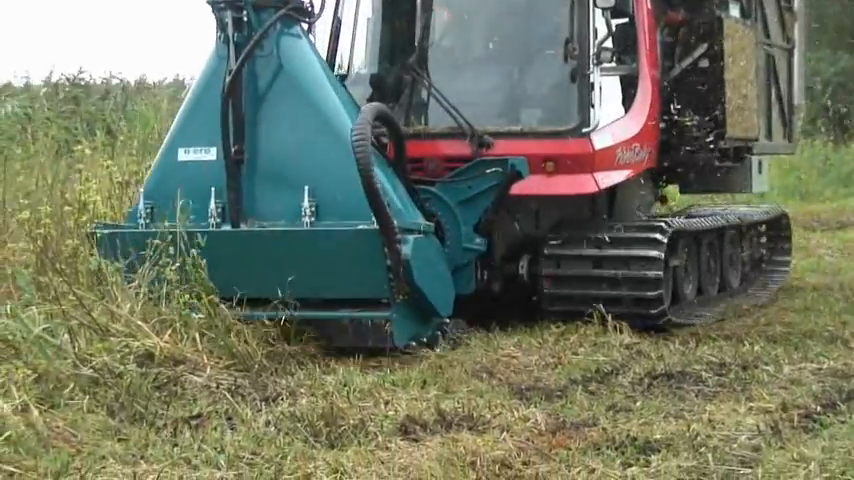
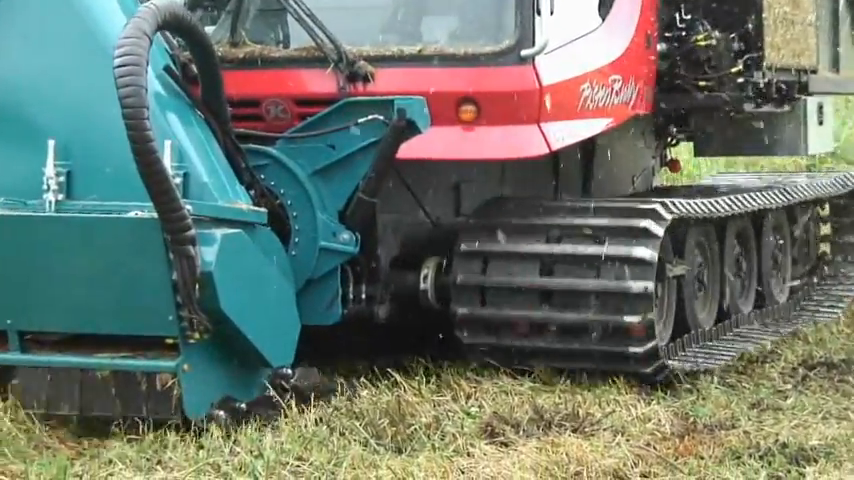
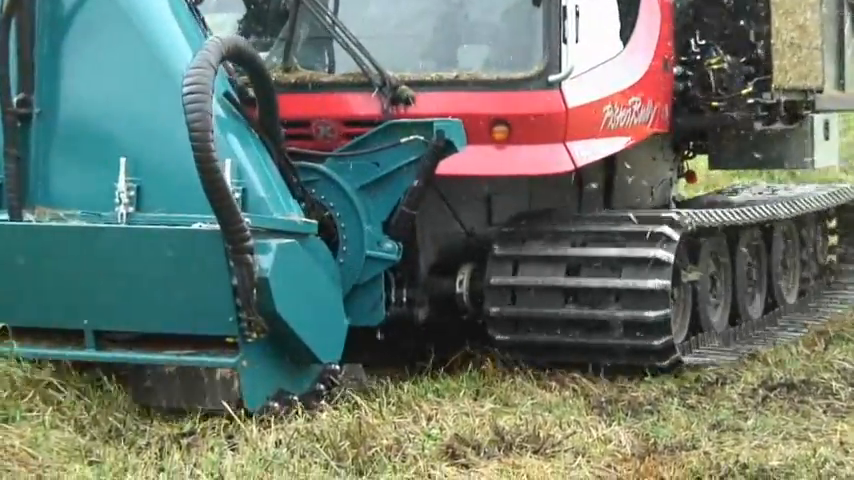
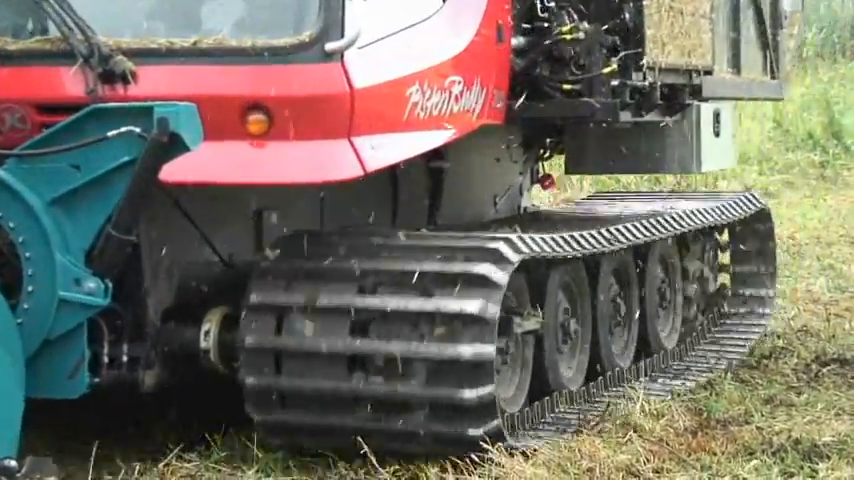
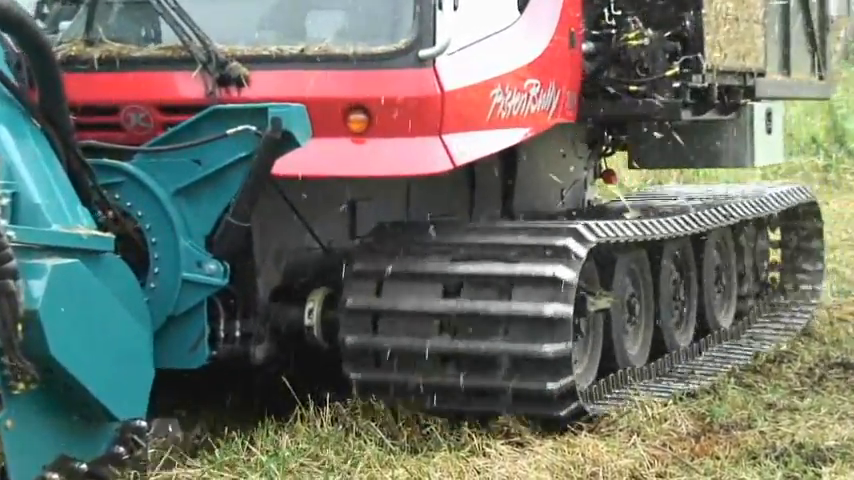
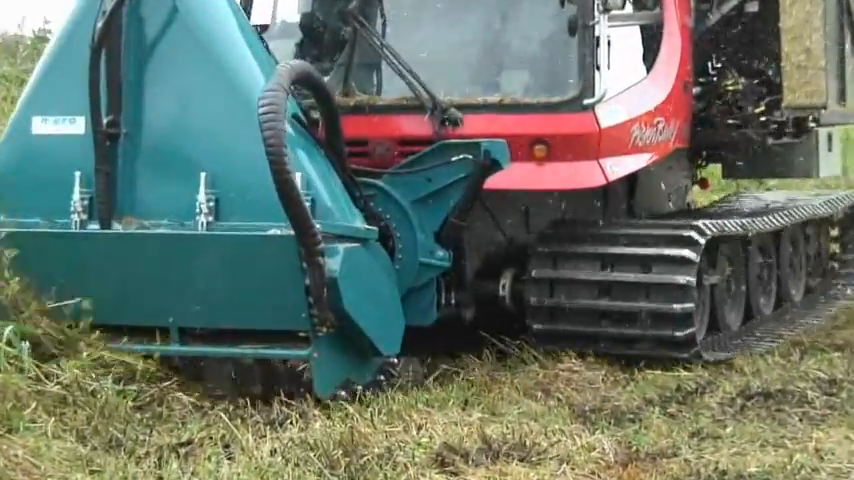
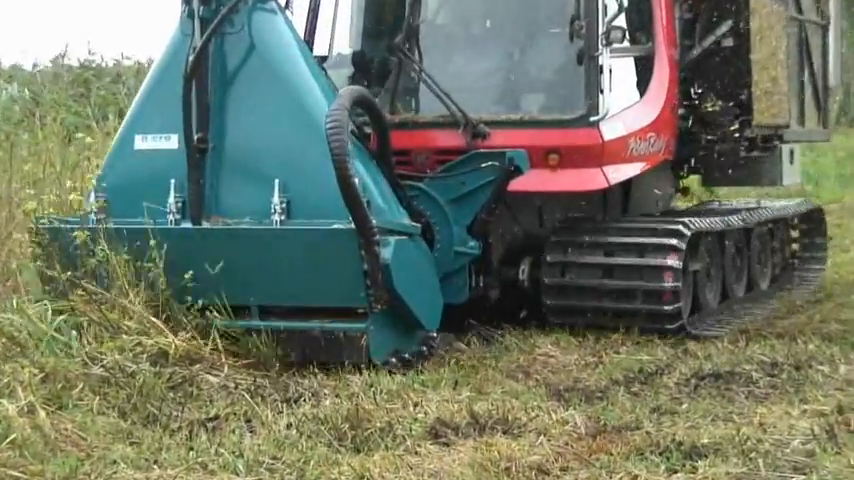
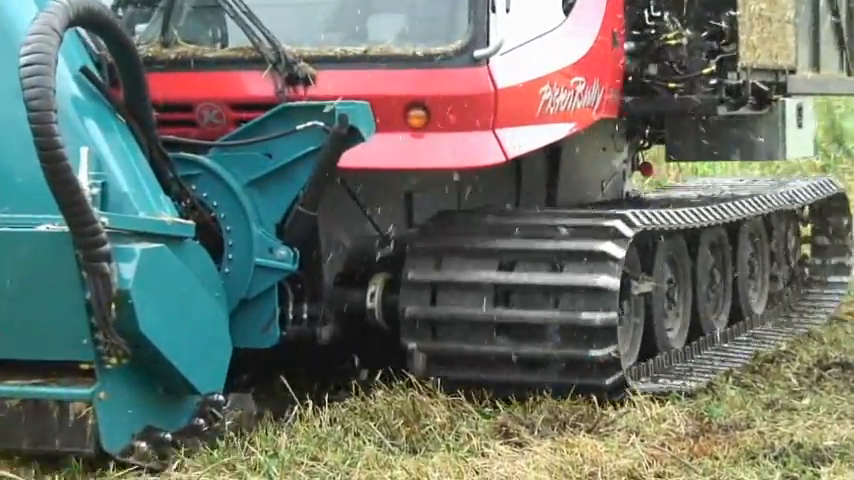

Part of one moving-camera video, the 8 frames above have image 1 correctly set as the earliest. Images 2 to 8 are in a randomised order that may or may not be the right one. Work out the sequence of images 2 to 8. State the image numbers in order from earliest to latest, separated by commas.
7, 6, 3, 2, 8, 5, 4
